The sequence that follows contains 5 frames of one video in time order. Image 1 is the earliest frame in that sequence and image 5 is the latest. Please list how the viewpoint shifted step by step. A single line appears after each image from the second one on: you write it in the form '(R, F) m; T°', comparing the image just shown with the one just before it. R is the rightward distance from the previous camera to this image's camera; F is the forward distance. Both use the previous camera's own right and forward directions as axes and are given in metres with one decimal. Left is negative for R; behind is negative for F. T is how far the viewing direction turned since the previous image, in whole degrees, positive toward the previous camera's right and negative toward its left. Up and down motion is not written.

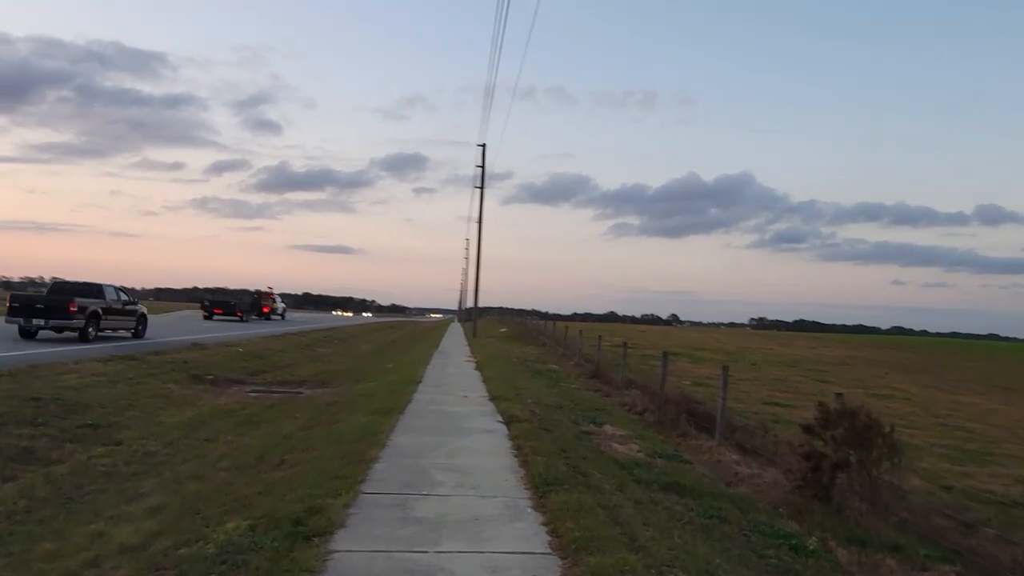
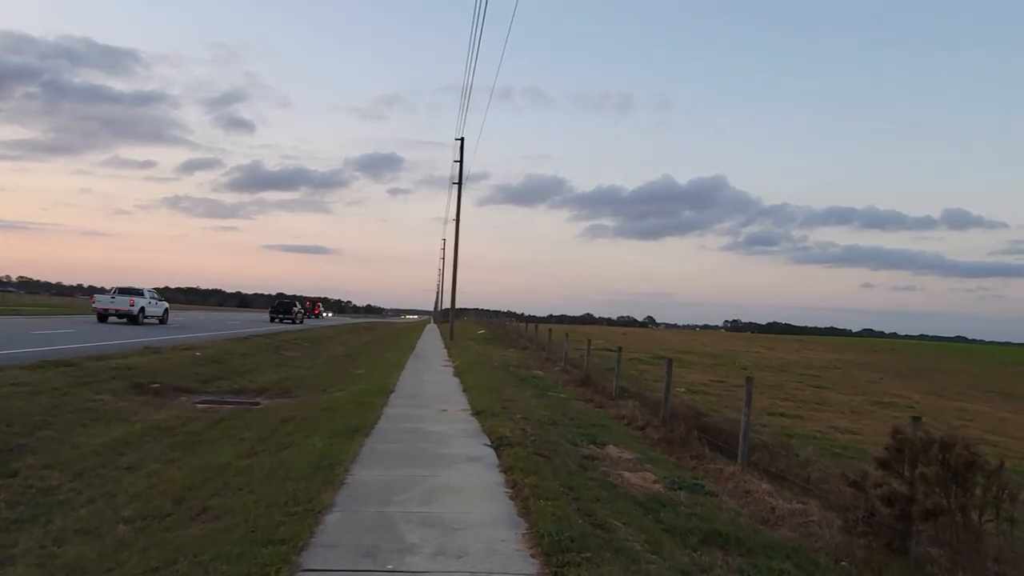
(-0.2, +2.1) m; +2°
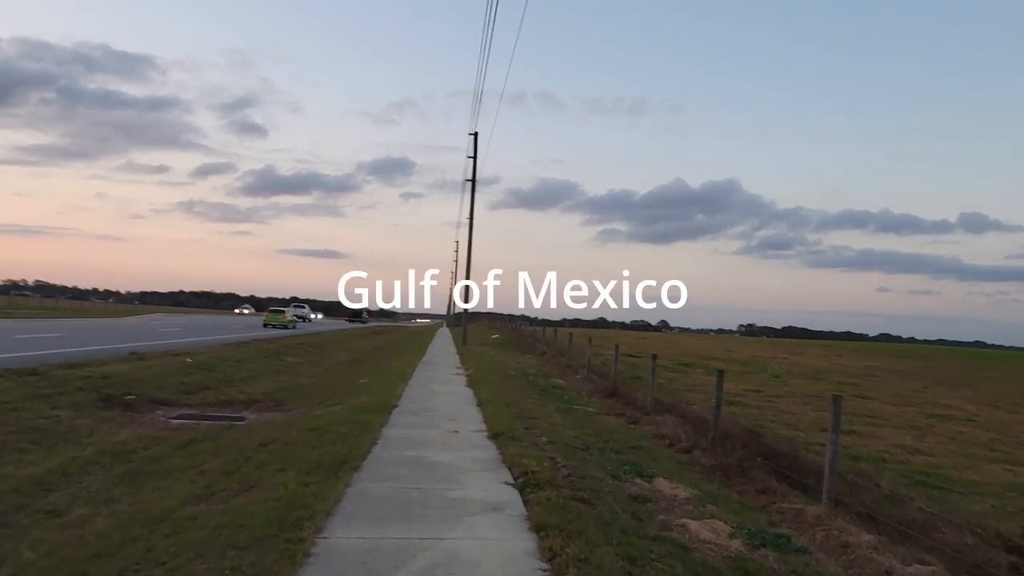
(-0.2, +2.4) m; -1°
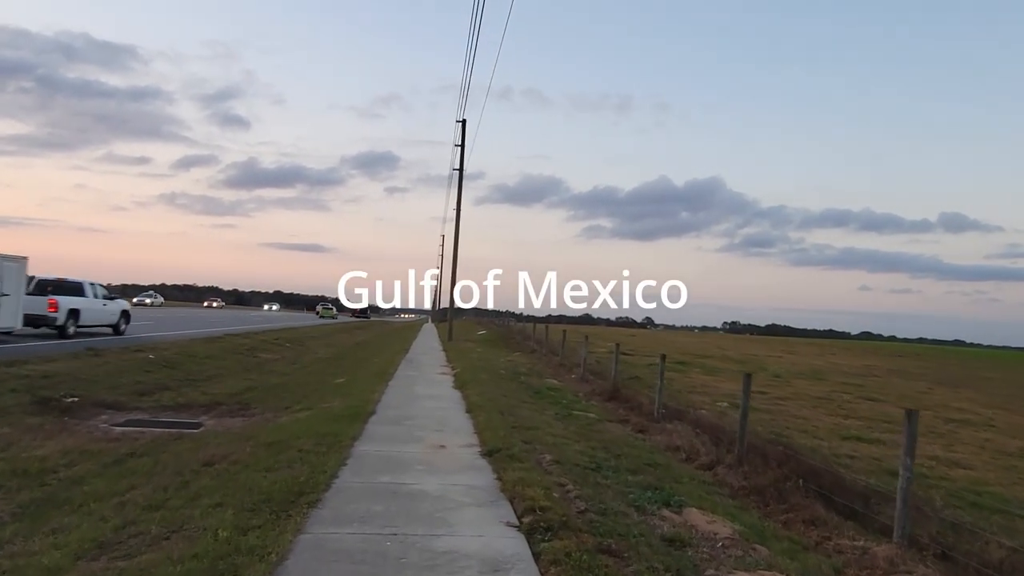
(-0.2, +1.9) m; +1°
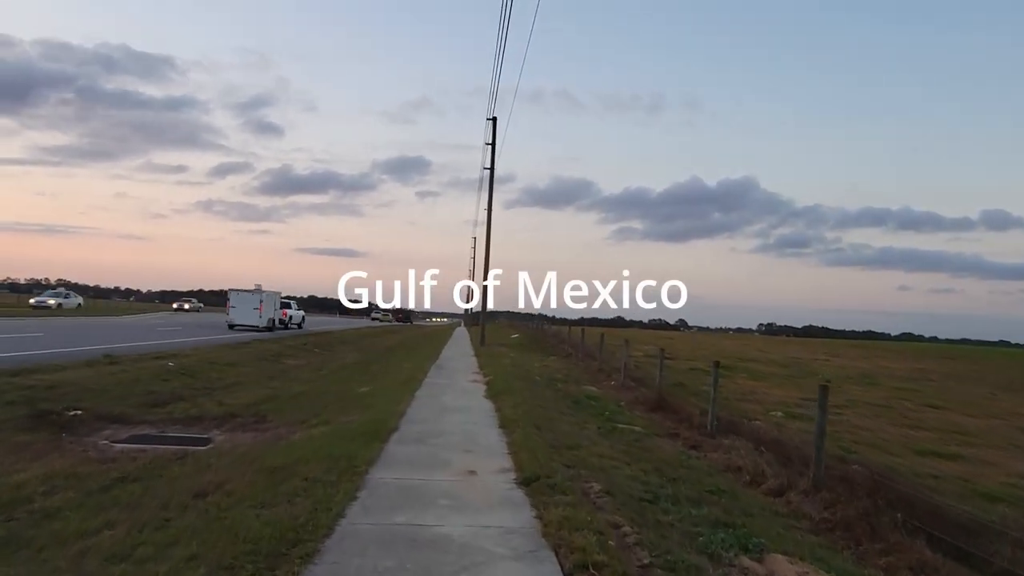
(-0.1, +1.4) m; -2°
